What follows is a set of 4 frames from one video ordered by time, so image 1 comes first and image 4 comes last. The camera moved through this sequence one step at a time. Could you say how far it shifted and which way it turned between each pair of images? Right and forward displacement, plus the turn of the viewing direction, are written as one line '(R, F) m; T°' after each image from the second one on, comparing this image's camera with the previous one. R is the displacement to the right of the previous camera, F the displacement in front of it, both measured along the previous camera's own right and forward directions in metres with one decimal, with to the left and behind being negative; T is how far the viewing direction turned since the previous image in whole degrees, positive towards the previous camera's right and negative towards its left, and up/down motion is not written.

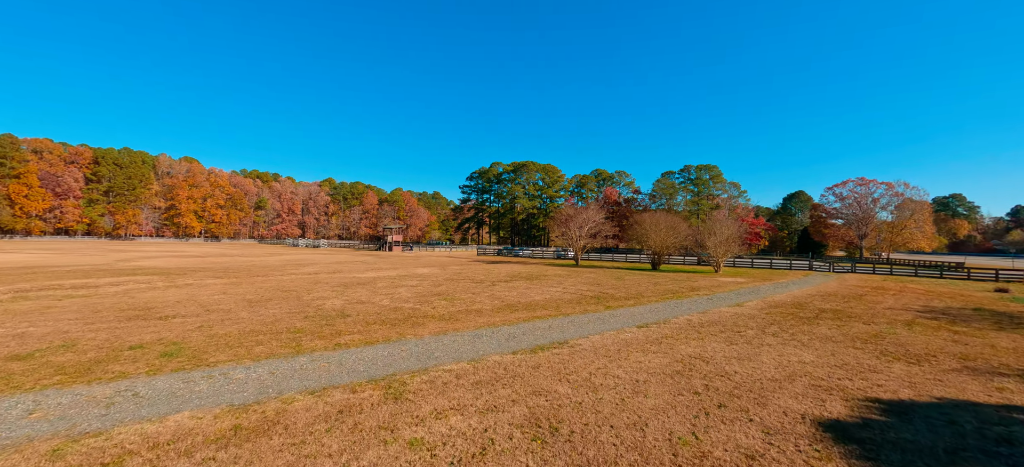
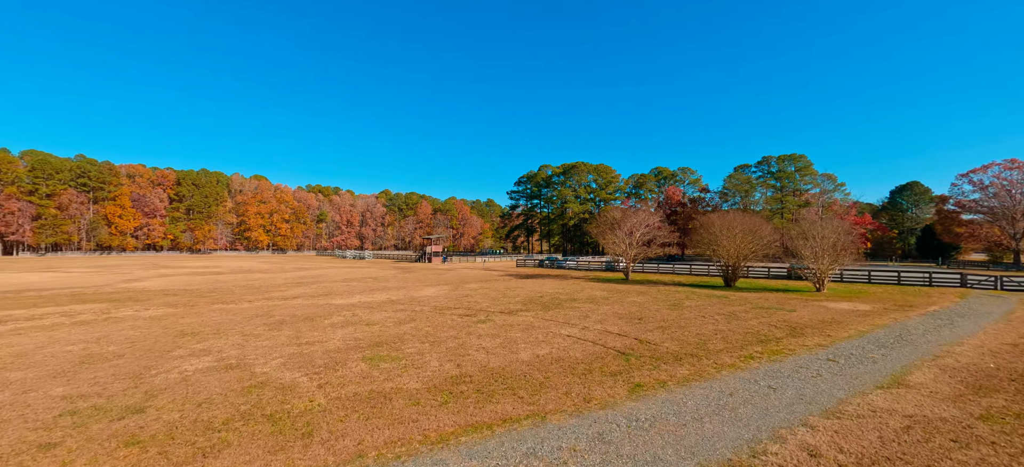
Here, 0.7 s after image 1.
(+1.8, +4.5) m; -9°
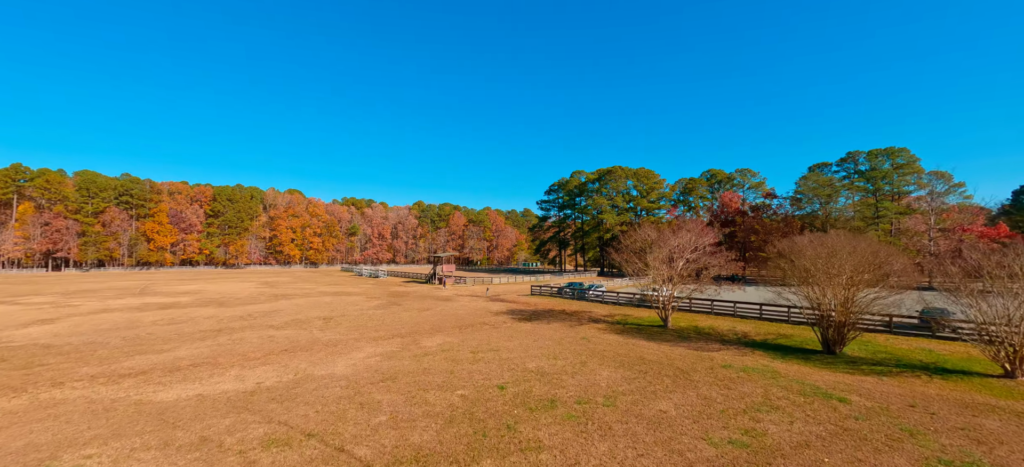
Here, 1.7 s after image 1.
(+2.6, +6.3) m; -7°
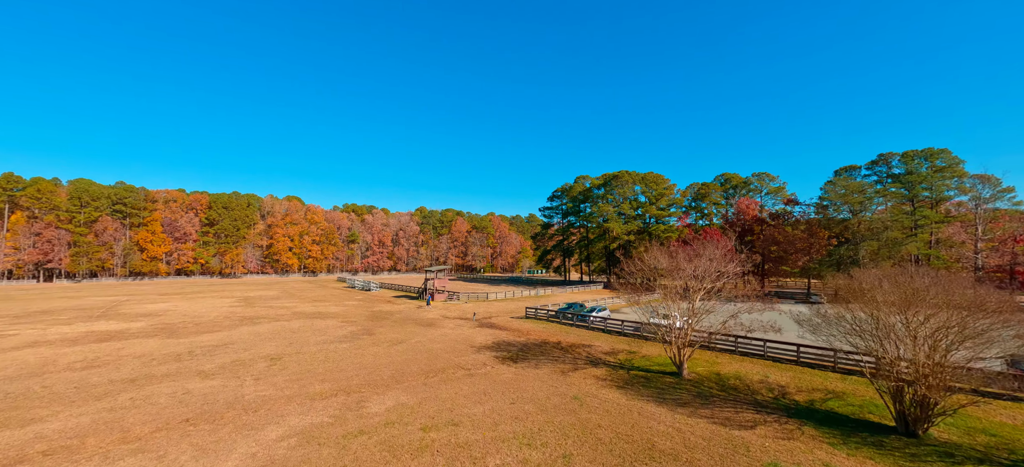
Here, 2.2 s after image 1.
(+1.1, +3.1) m; -1°
